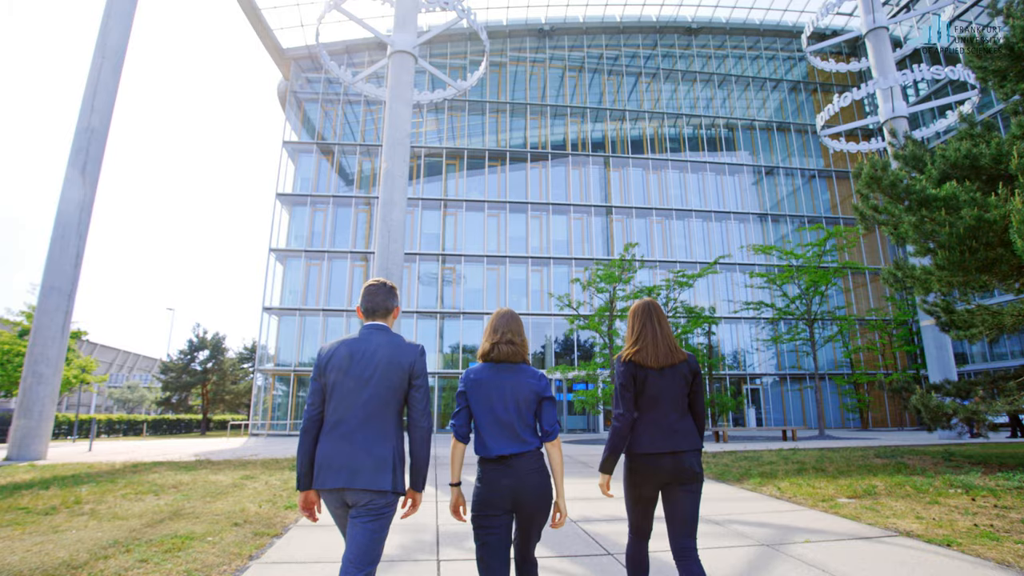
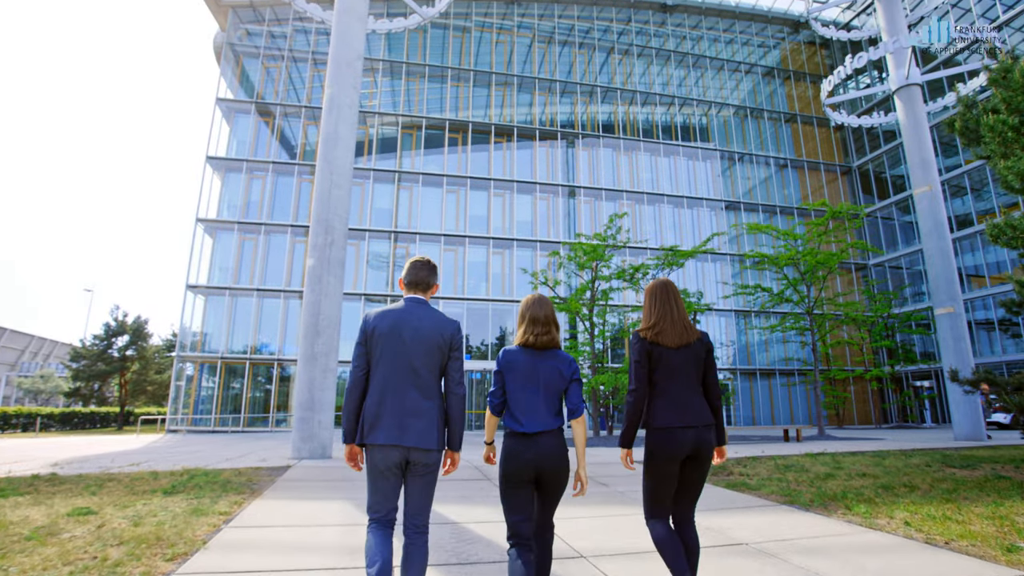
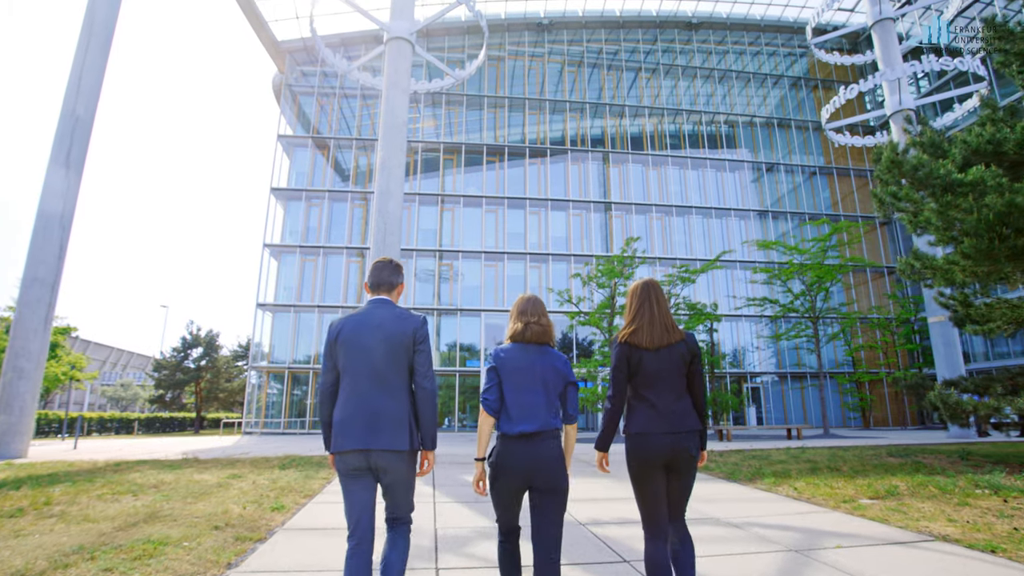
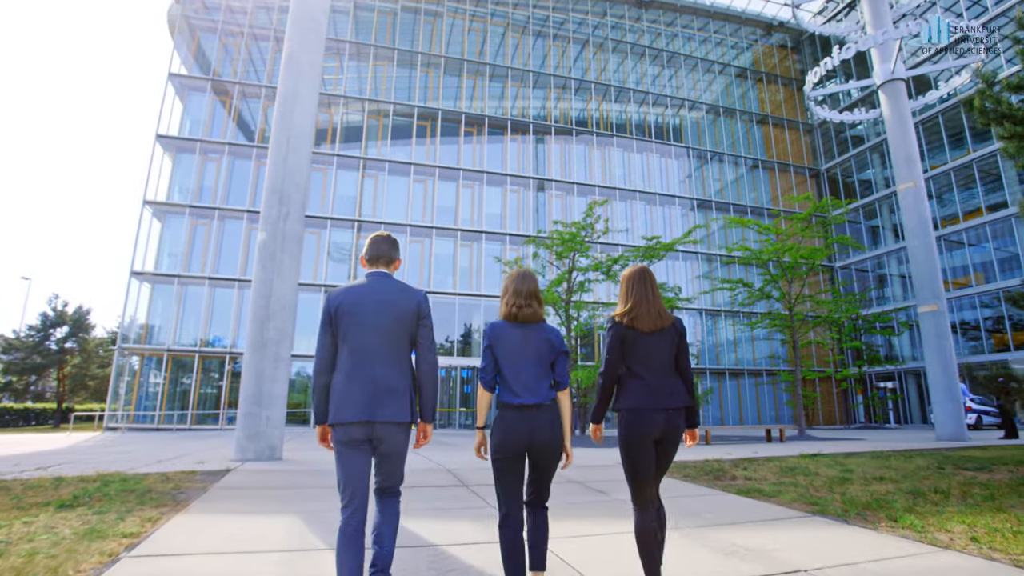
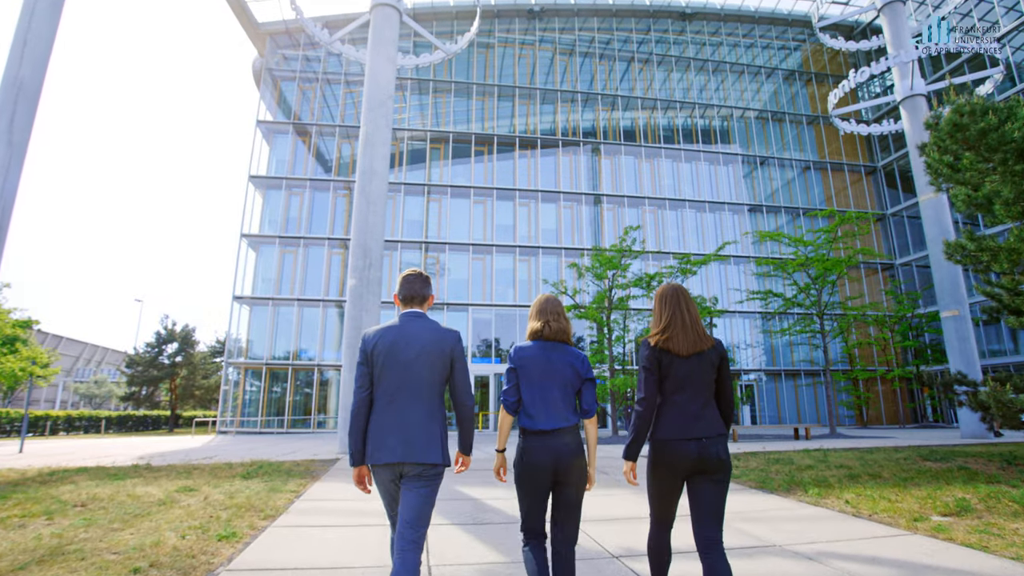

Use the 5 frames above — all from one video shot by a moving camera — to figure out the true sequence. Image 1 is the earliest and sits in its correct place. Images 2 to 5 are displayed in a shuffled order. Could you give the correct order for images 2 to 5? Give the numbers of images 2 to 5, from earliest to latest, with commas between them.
3, 5, 2, 4
